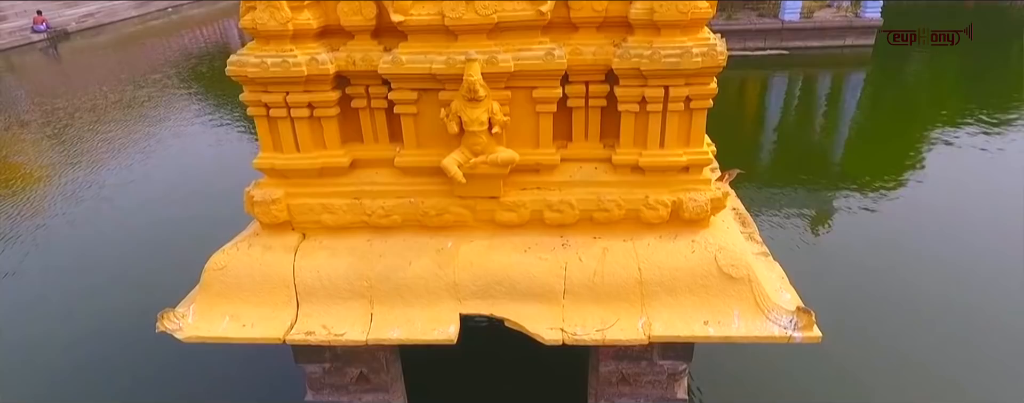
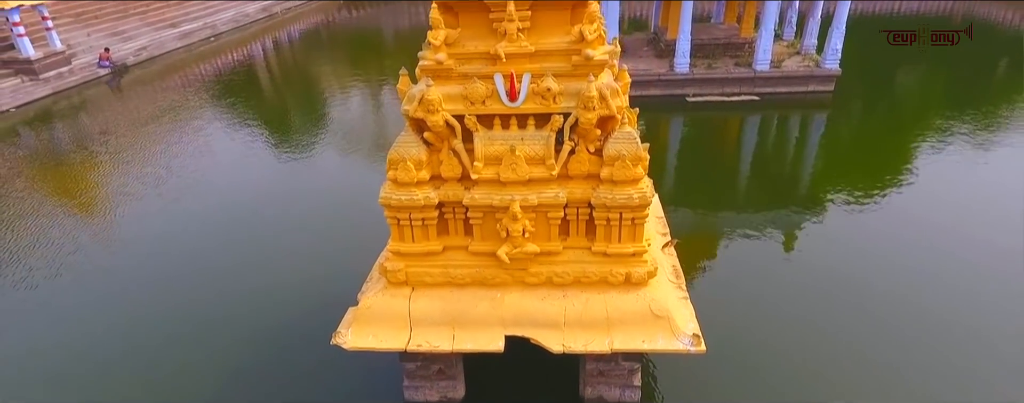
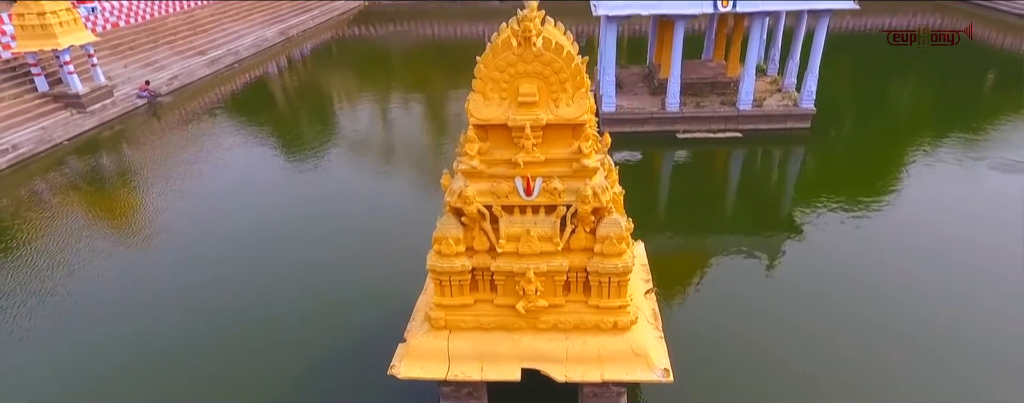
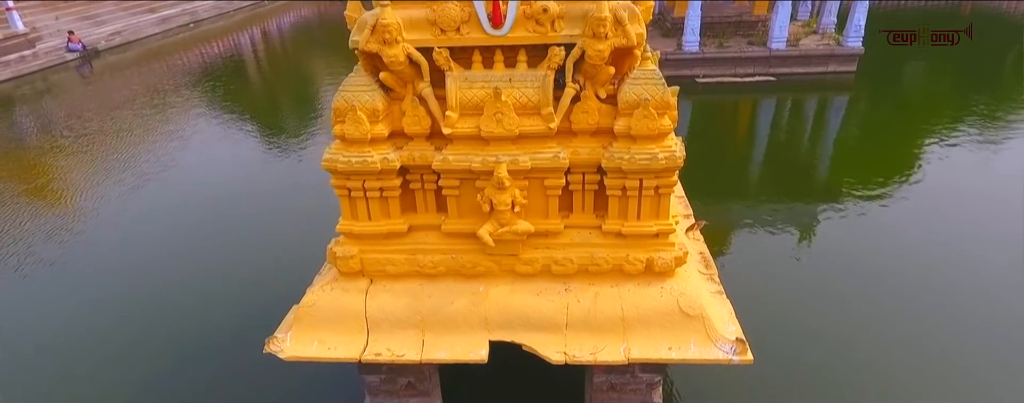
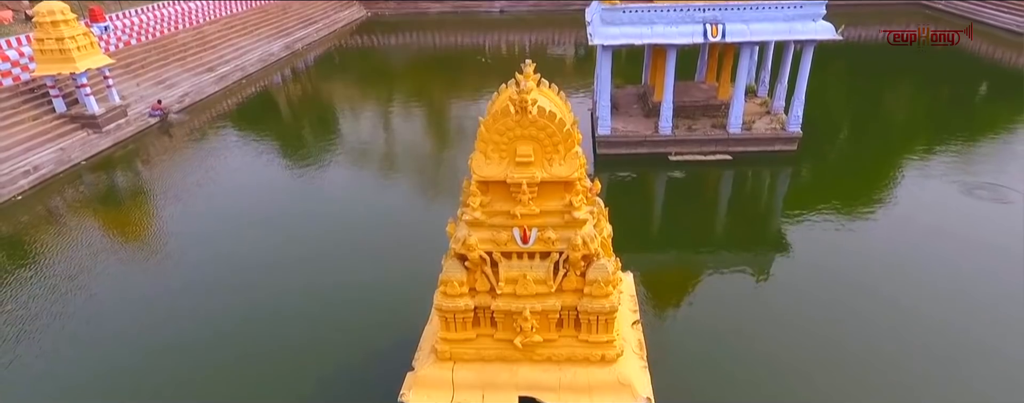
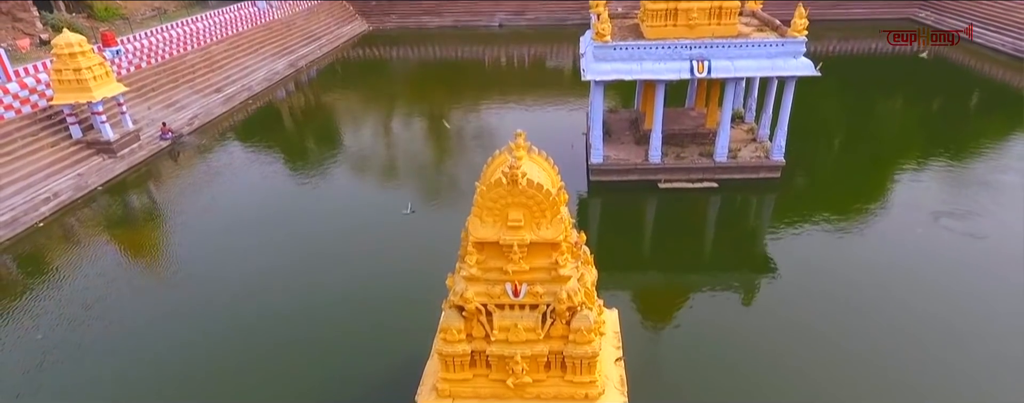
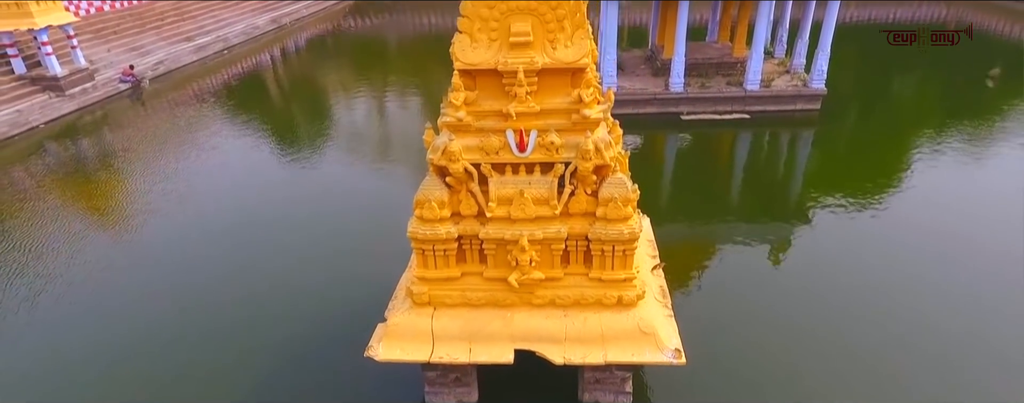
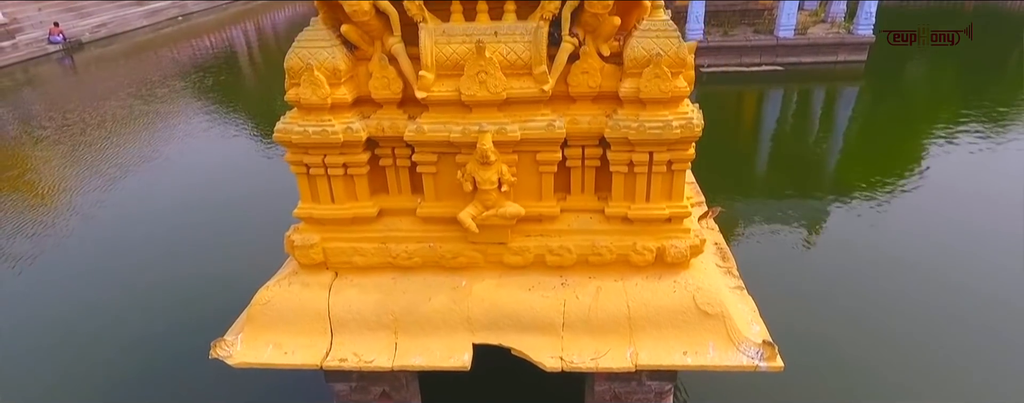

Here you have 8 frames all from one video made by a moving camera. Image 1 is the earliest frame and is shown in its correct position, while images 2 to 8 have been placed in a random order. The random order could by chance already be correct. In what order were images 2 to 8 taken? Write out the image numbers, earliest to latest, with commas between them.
8, 4, 2, 7, 3, 5, 6
